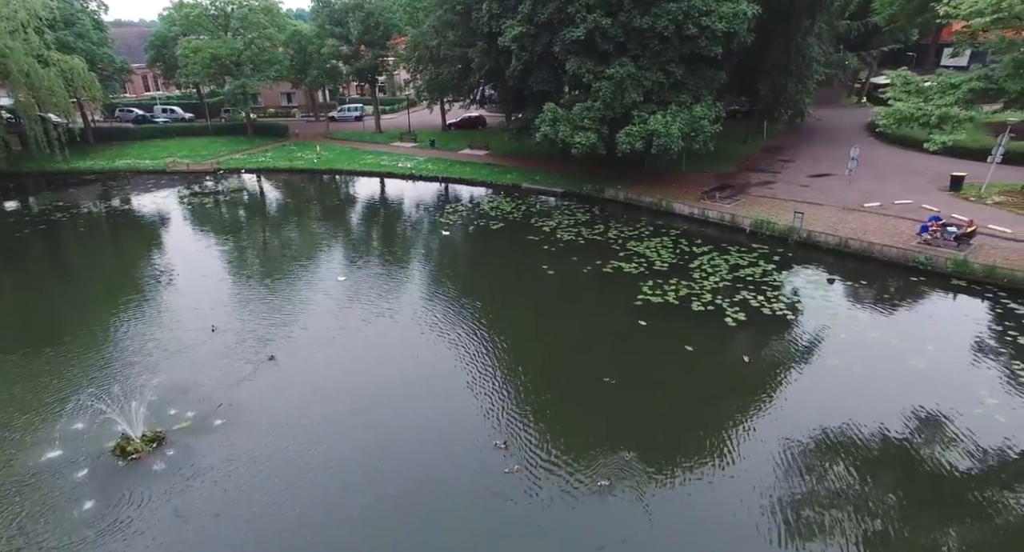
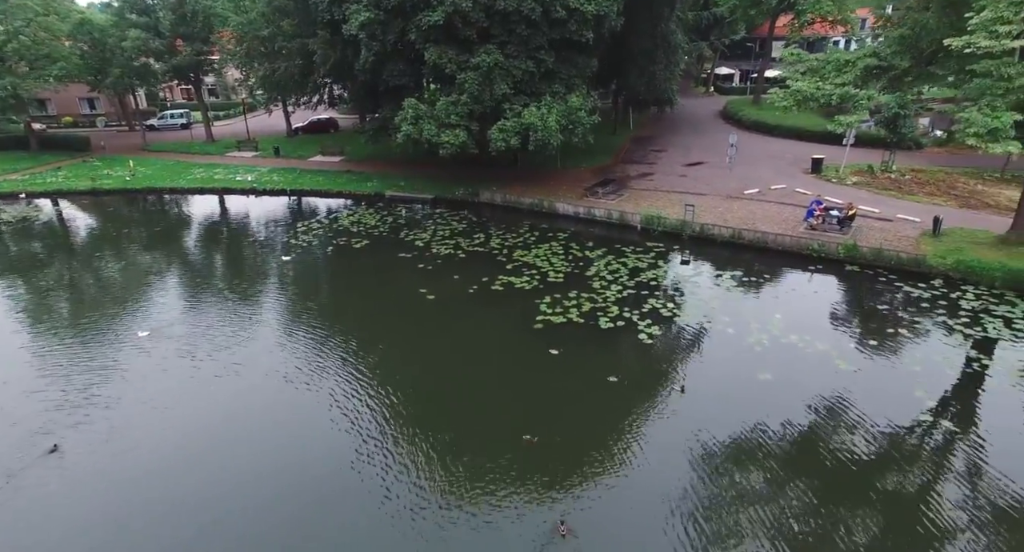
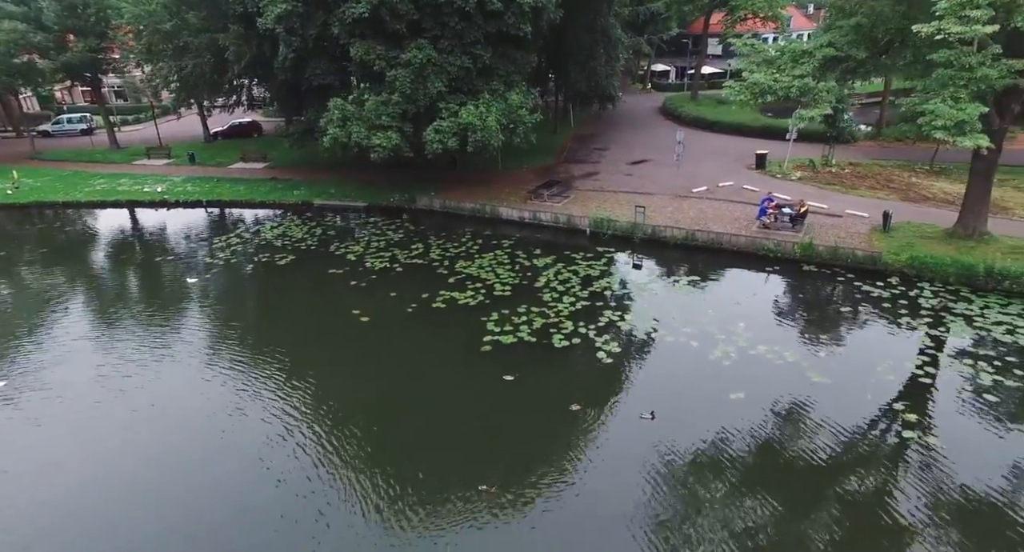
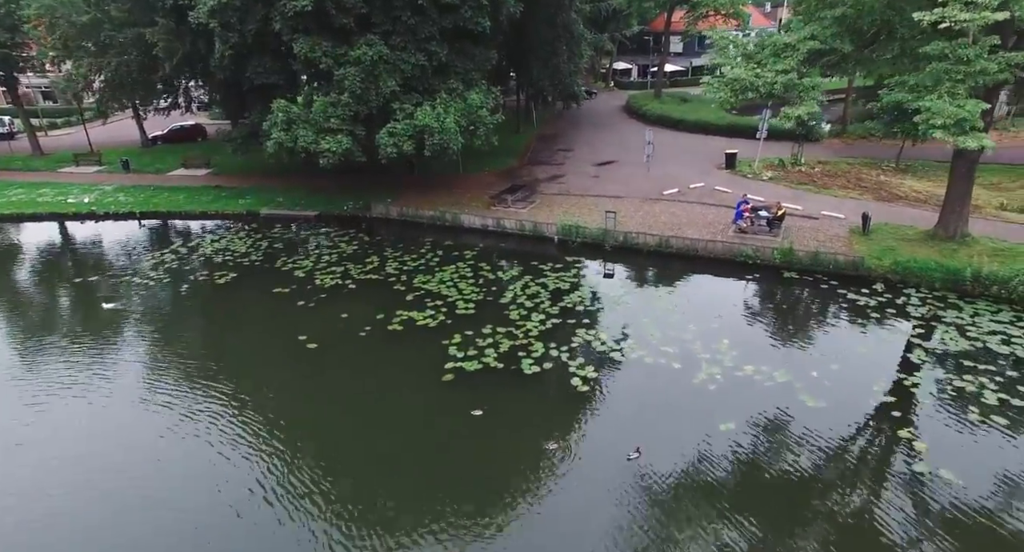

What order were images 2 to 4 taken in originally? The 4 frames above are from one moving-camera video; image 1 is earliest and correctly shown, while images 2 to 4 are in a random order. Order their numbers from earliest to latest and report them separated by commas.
2, 3, 4
